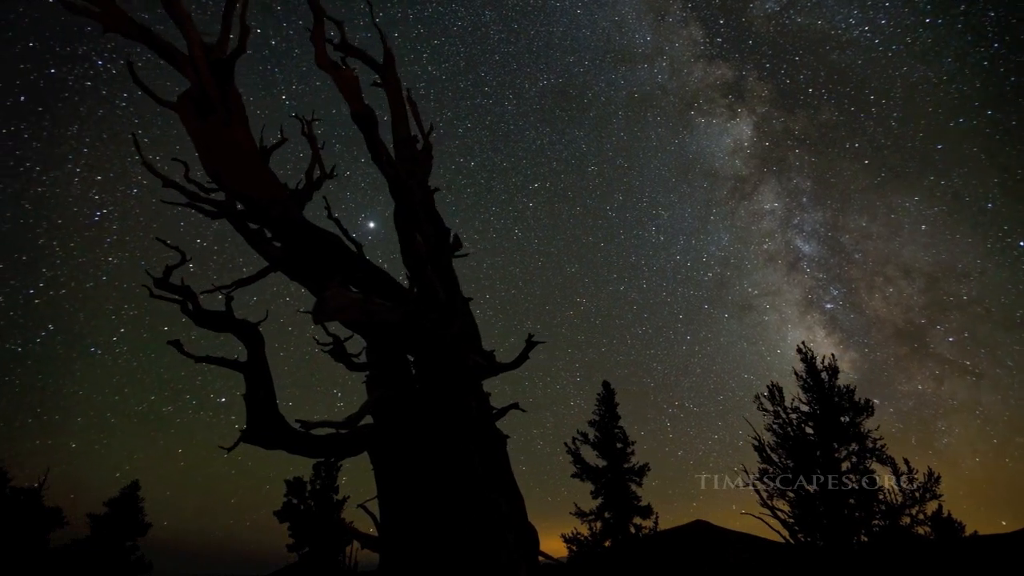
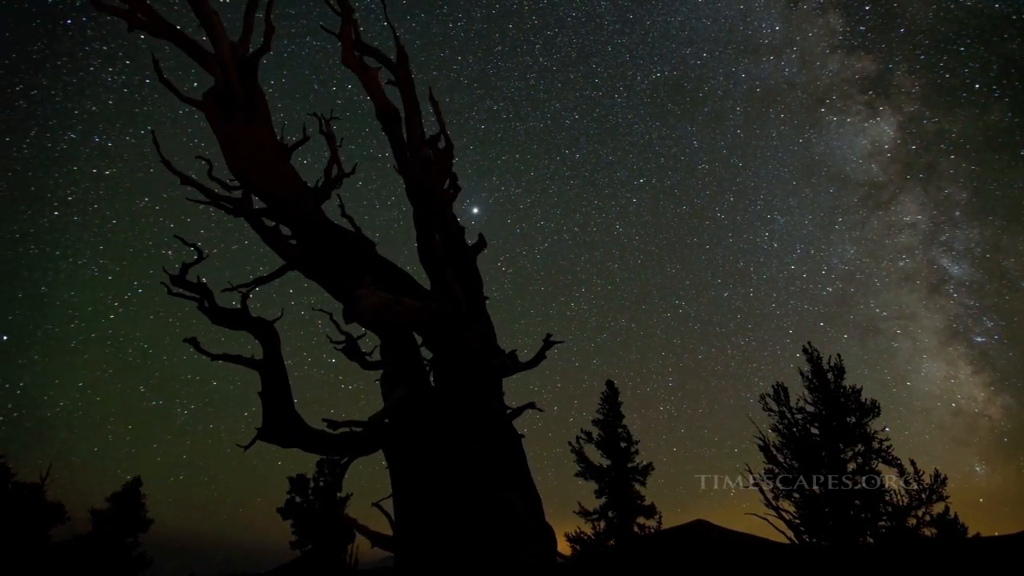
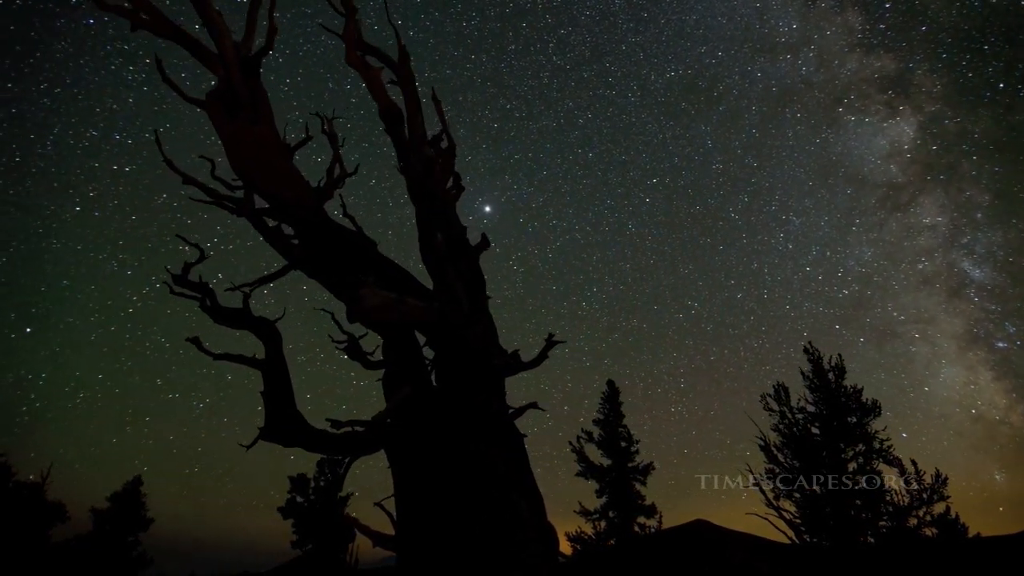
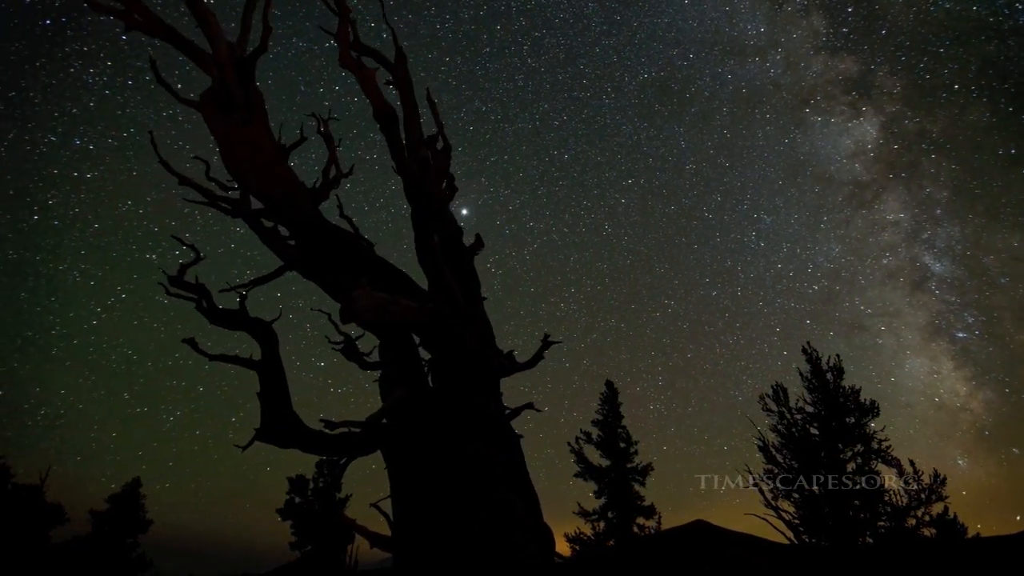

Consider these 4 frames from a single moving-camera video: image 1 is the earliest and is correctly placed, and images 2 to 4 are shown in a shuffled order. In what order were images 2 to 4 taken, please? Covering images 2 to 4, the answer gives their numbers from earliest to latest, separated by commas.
4, 2, 3
